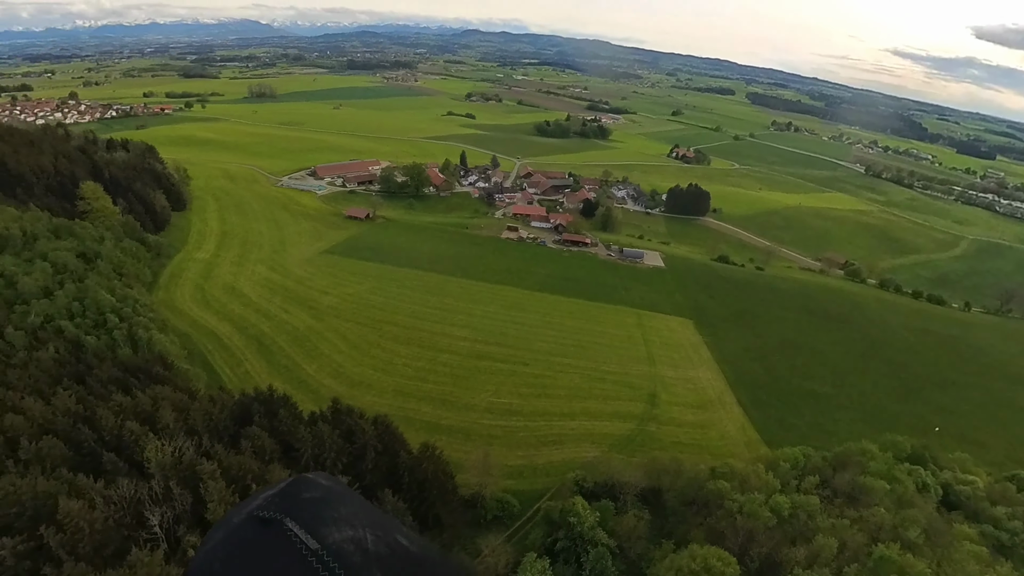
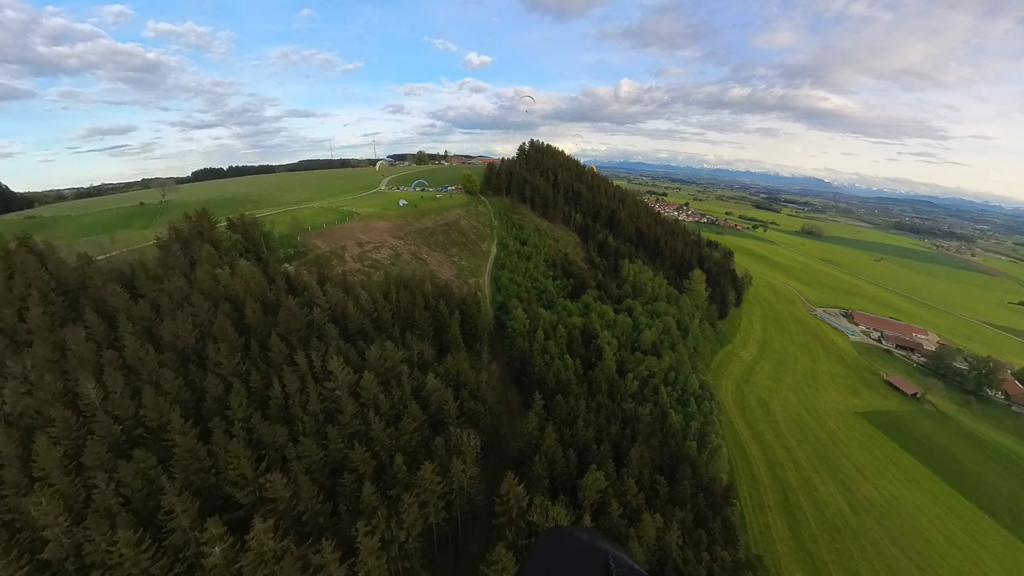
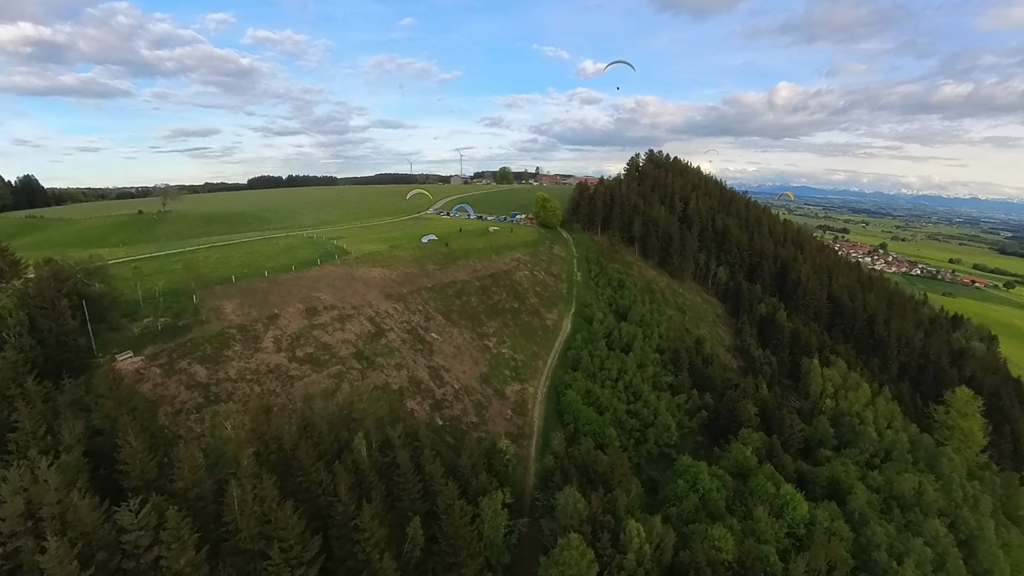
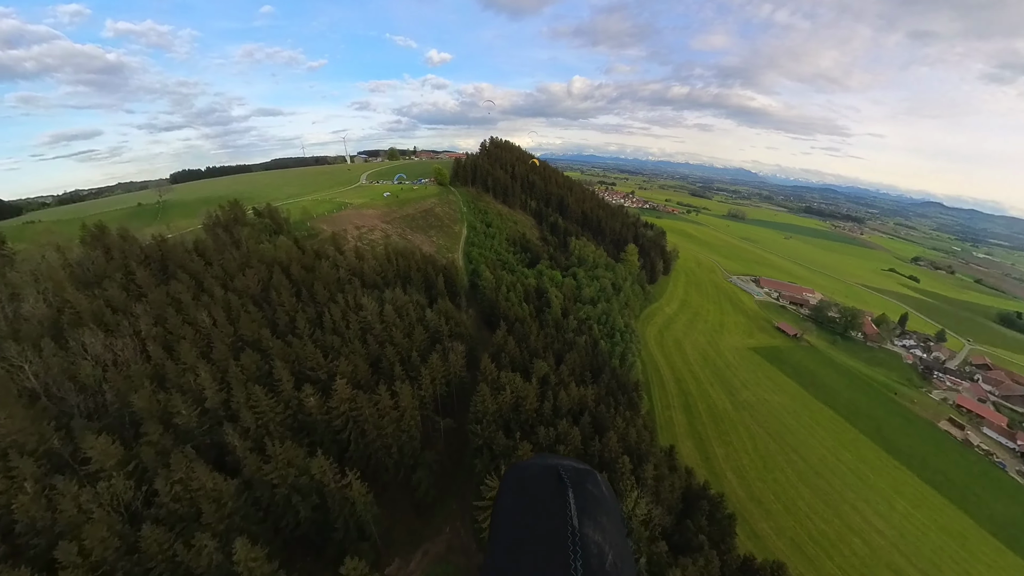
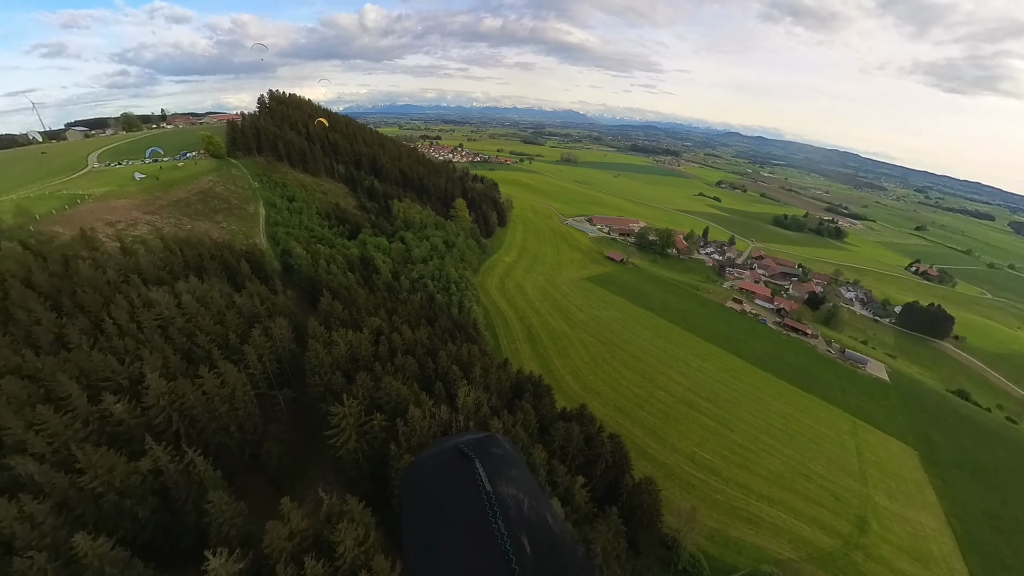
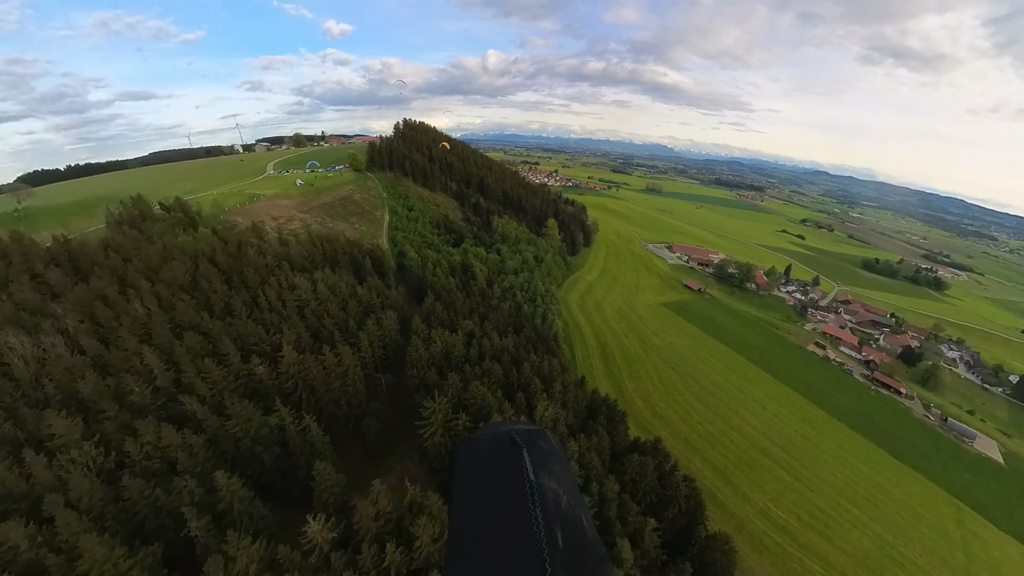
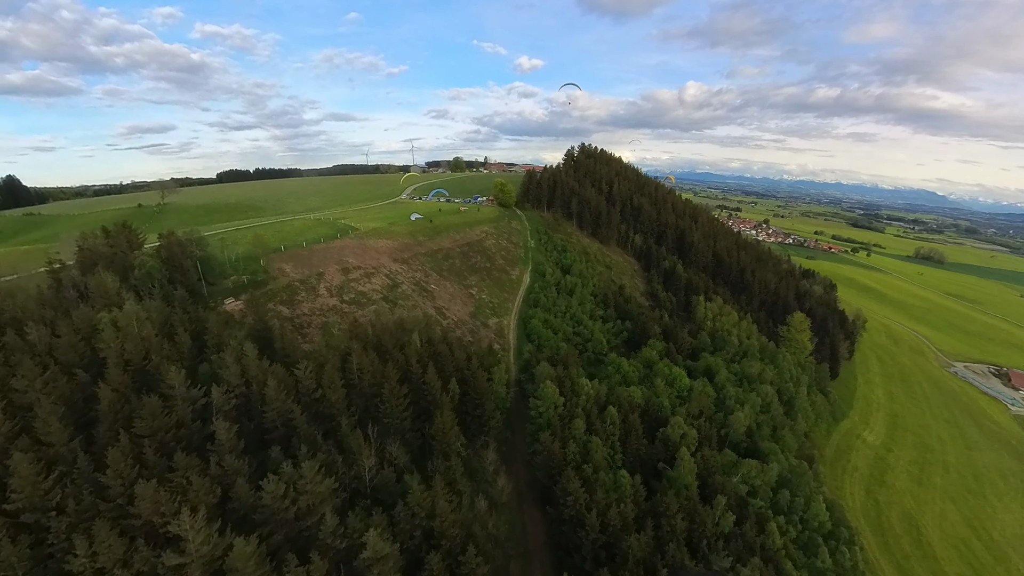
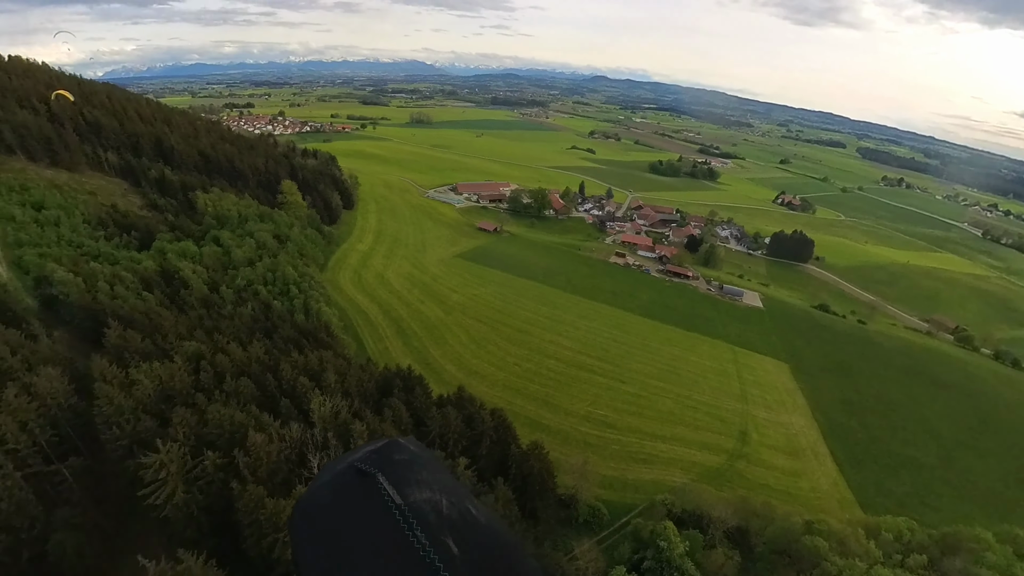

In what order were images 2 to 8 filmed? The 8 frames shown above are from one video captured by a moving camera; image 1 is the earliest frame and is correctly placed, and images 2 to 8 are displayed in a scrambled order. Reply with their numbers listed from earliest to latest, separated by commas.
8, 5, 6, 4, 2, 7, 3
